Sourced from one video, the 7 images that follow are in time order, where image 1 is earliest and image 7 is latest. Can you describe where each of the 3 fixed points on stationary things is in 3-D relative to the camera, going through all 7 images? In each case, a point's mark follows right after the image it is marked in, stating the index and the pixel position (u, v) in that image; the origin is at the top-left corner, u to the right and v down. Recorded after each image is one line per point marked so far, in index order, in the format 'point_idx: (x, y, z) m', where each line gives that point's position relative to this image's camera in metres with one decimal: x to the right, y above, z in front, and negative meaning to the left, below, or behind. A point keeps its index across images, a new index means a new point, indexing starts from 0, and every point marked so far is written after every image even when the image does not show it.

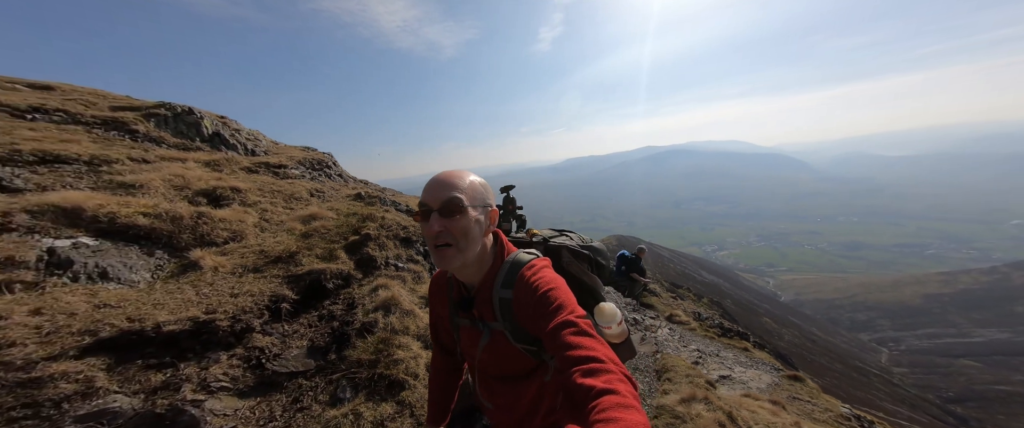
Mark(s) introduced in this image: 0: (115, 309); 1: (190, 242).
0: (-6.7, -1.6, +5.3) m
1: (-7.4, -0.6, +7.3) m
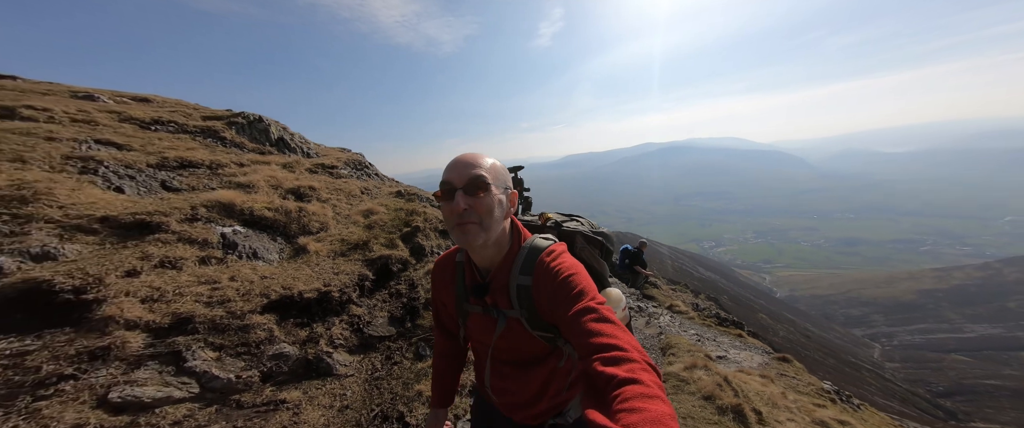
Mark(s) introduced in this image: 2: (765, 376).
0: (-5.6, -1.5, +7.0) m
1: (-6.3, -0.5, +9.0) m
2: (+12.1, -7.7, +14.7) m
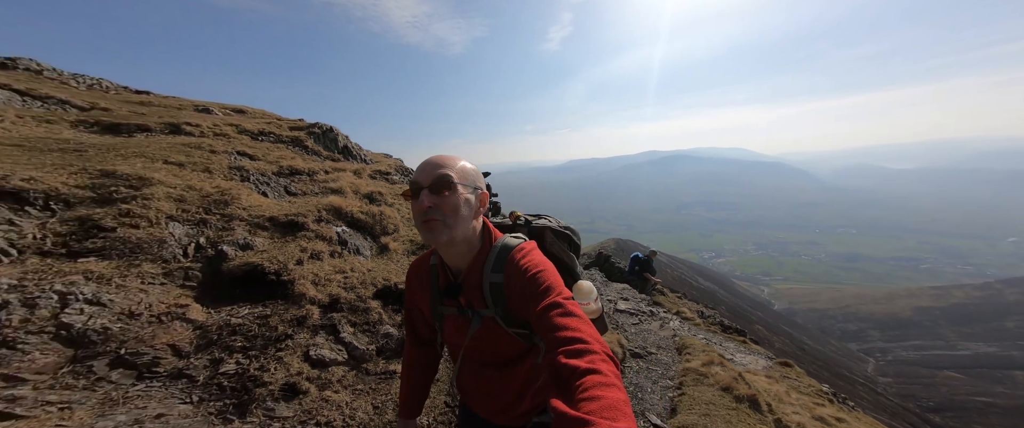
0: (-3.8, -1.6, +8.5) m
1: (-4.5, -0.6, +10.5) m
2: (+13.6, -8.5, +16.2) m
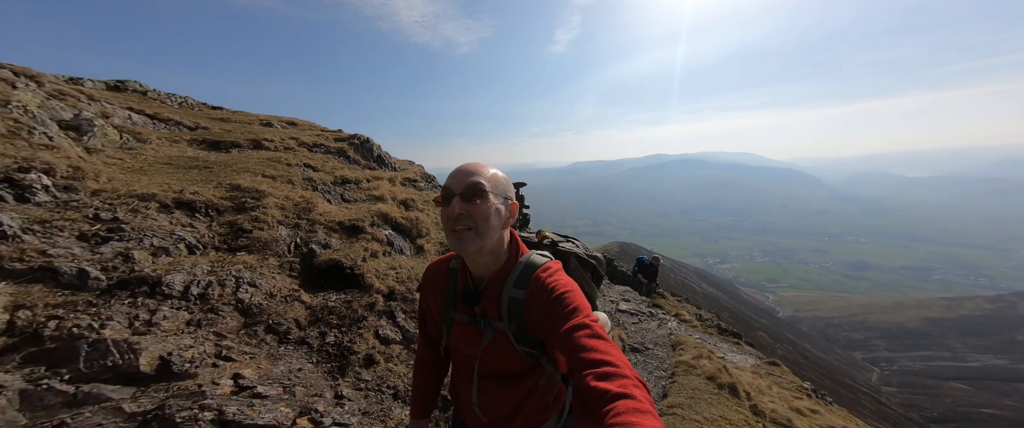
0: (-3.2, -1.8, +10.2) m
1: (-3.9, -0.8, +12.2) m
2: (+14.1, -9.1, +17.7) m
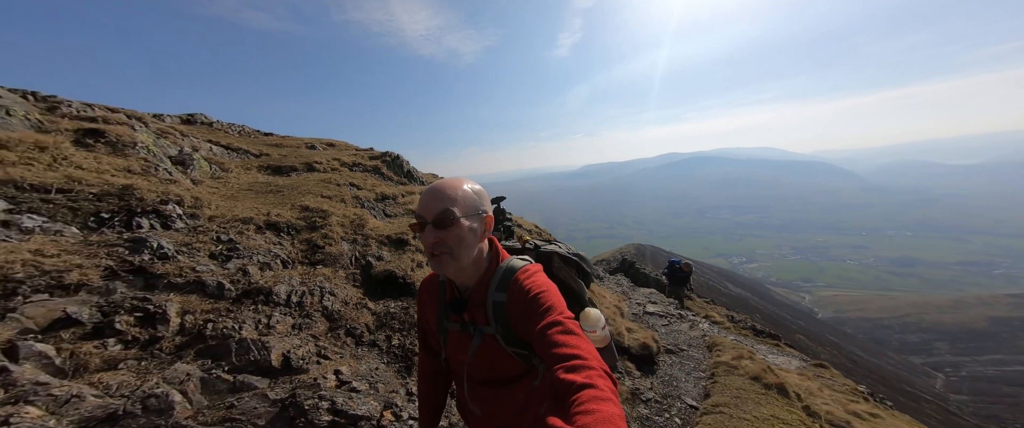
0: (-2.0, -2.2, +10.8) m
1: (-2.6, -1.2, +12.8) m
2: (+16.0, -8.9, +17.3) m
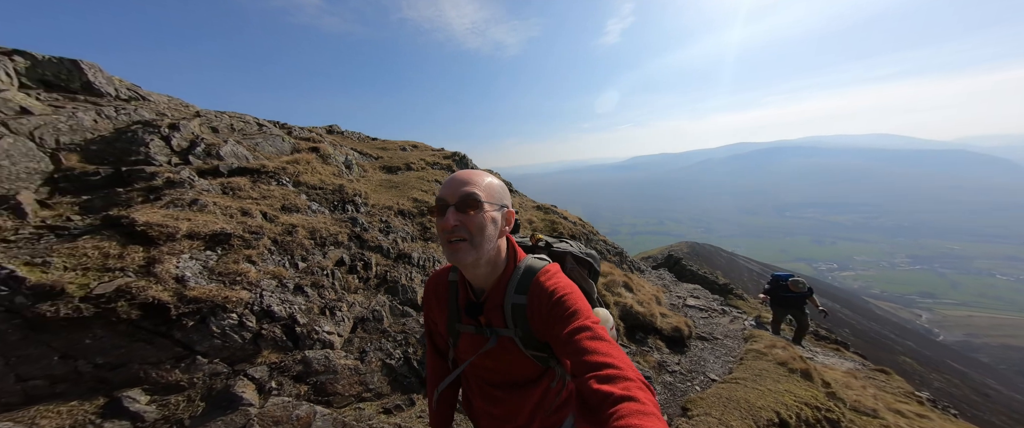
0: (+0.2, -1.8, +13.4) m
1: (-0.1, -0.8, +15.4) m
2: (+18.6, -9.0, +17.6) m
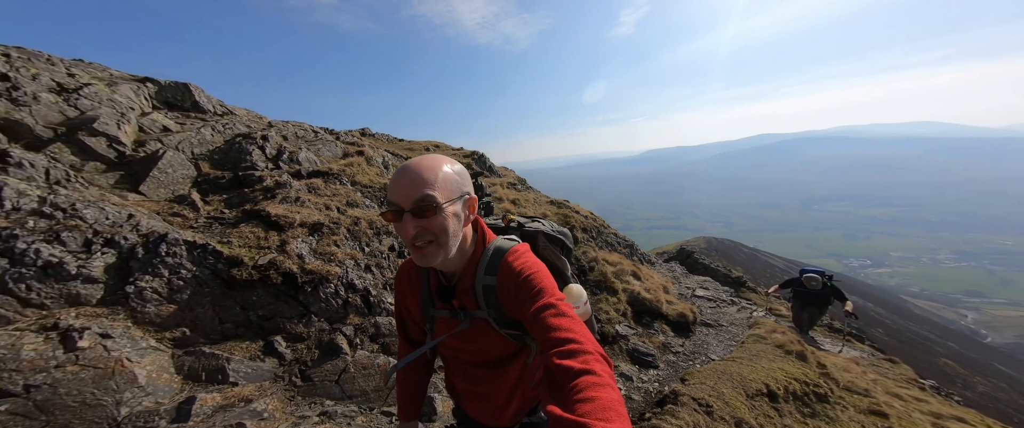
0: (+0.9, -1.6, +14.5) m
1: (+0.7, -0.5, +16.6) m
2: (+19.5, -8.6, +18.4) m
